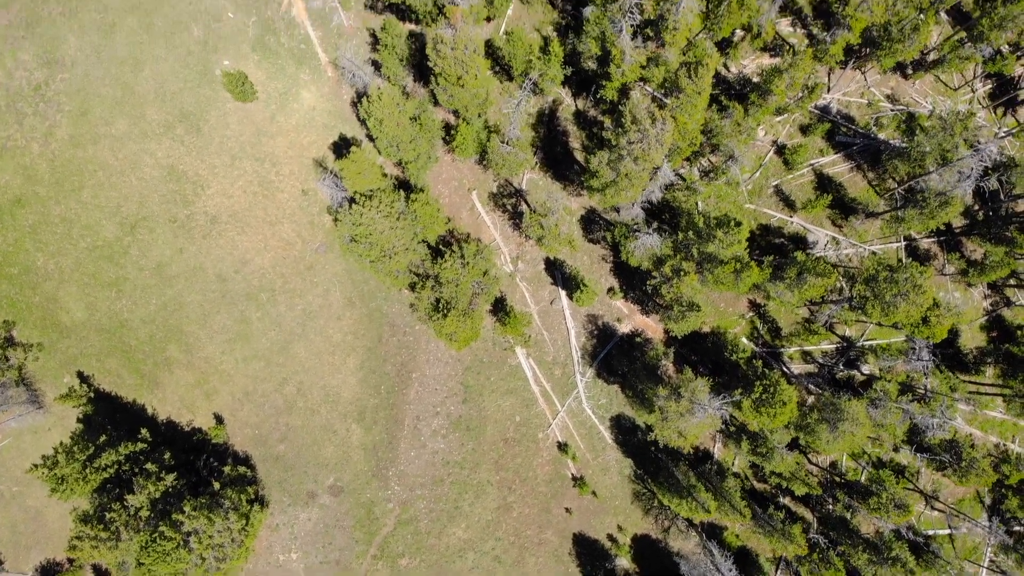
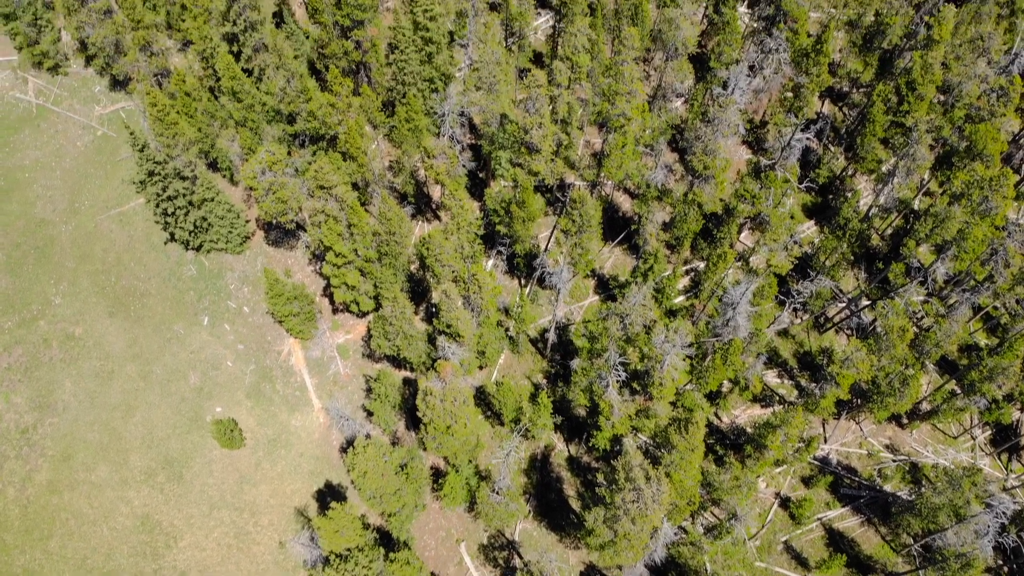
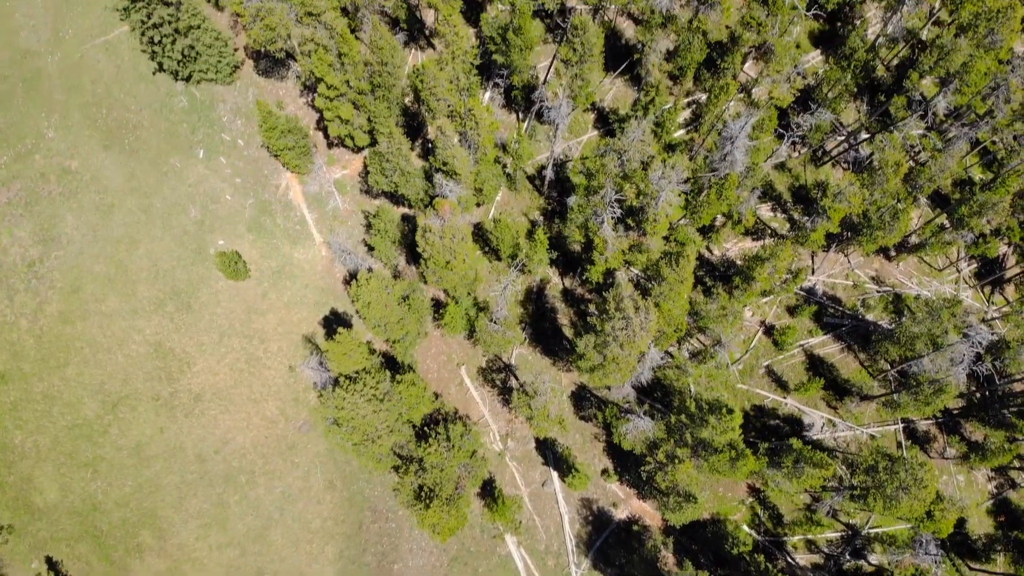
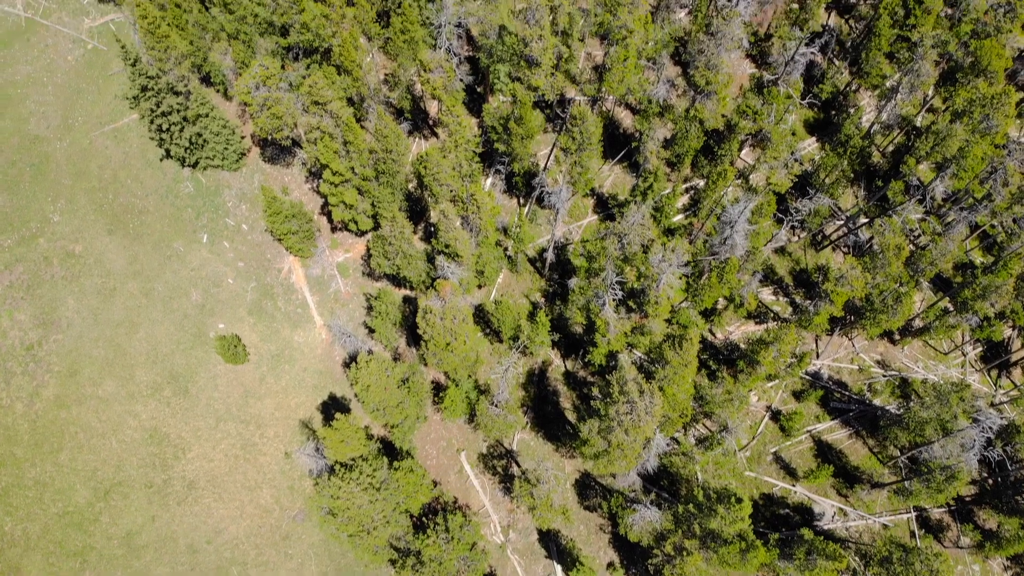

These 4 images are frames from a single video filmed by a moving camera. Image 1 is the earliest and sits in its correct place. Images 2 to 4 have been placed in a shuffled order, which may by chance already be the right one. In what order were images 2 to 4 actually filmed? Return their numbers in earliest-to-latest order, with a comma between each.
3, 4, 2
